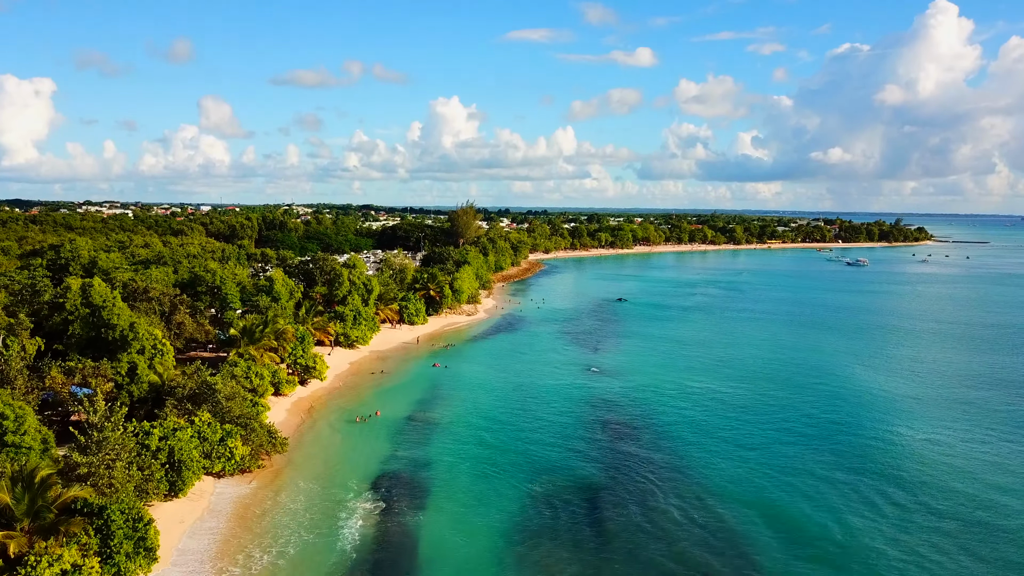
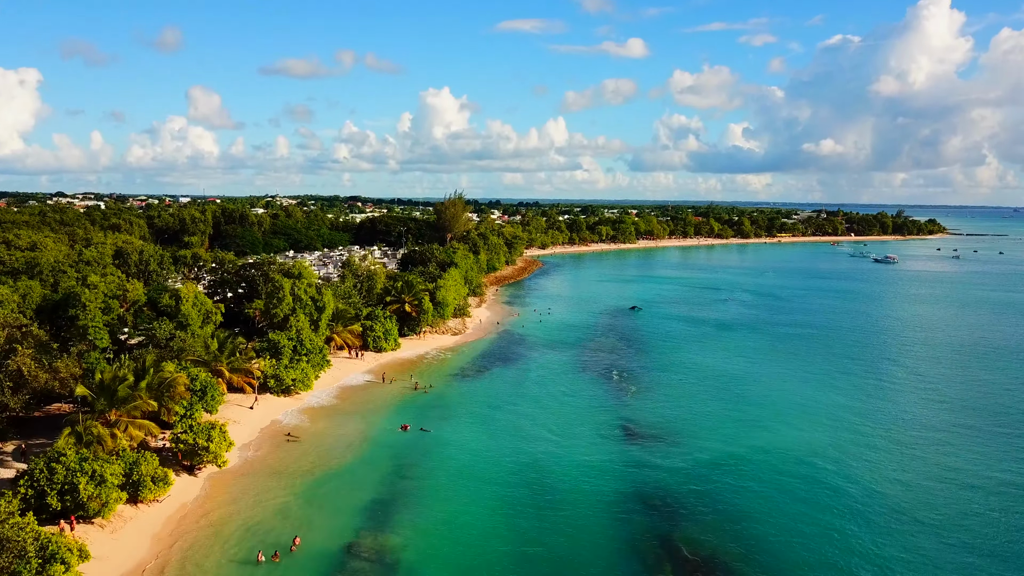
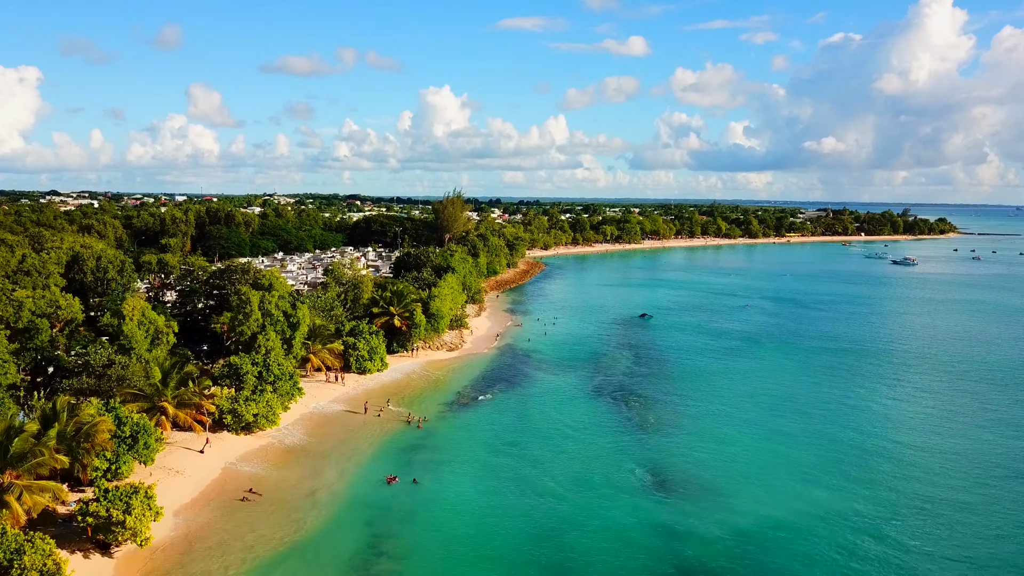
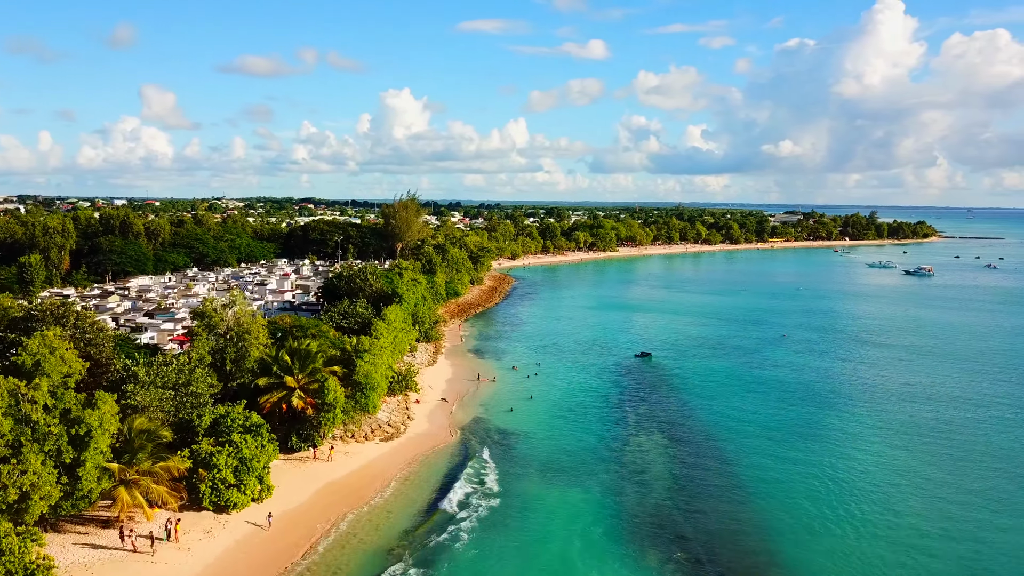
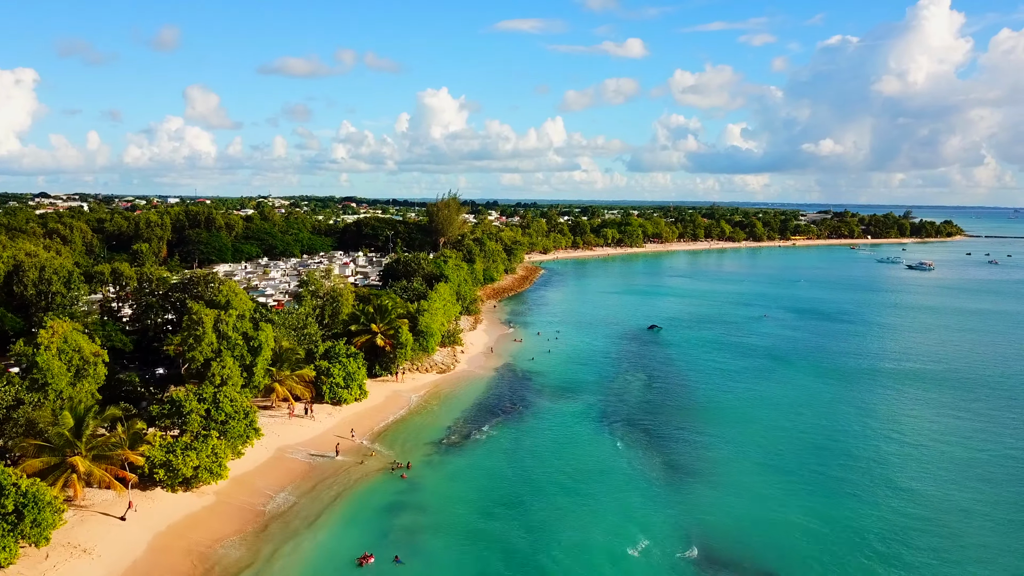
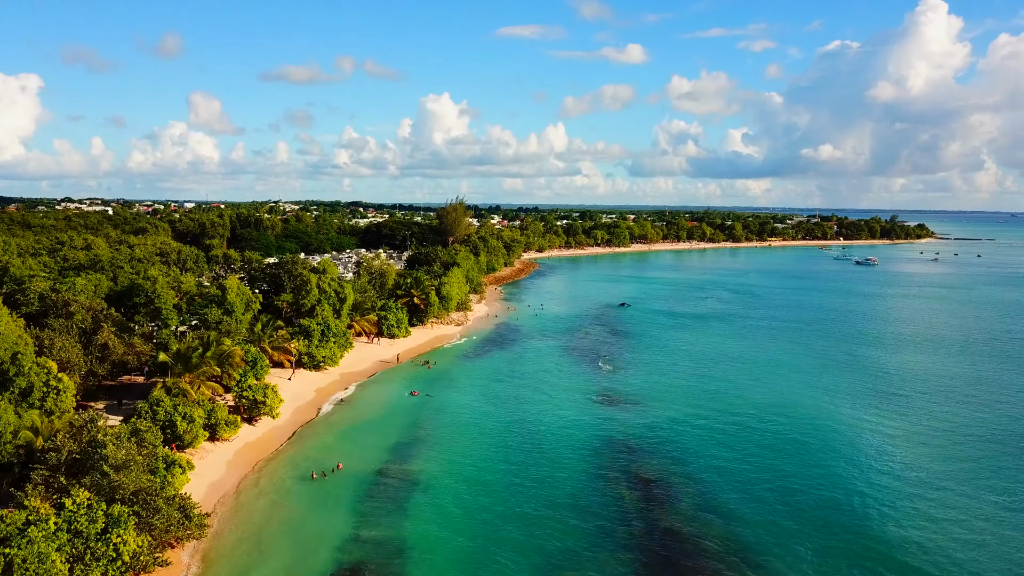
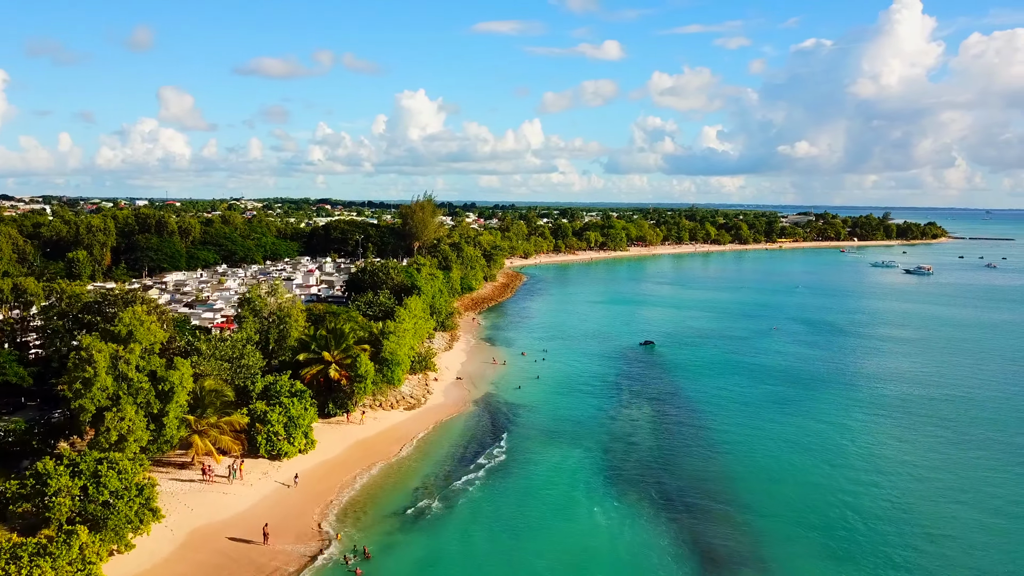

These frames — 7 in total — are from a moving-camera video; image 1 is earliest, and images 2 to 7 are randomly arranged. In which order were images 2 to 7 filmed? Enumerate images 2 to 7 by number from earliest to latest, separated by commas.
6, 2, 3, 5, 7, 4
